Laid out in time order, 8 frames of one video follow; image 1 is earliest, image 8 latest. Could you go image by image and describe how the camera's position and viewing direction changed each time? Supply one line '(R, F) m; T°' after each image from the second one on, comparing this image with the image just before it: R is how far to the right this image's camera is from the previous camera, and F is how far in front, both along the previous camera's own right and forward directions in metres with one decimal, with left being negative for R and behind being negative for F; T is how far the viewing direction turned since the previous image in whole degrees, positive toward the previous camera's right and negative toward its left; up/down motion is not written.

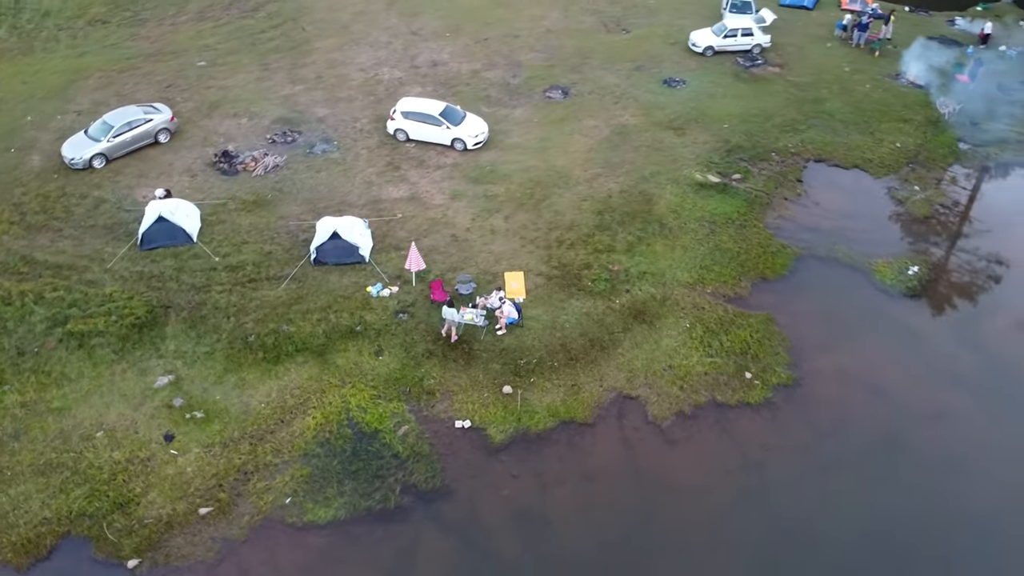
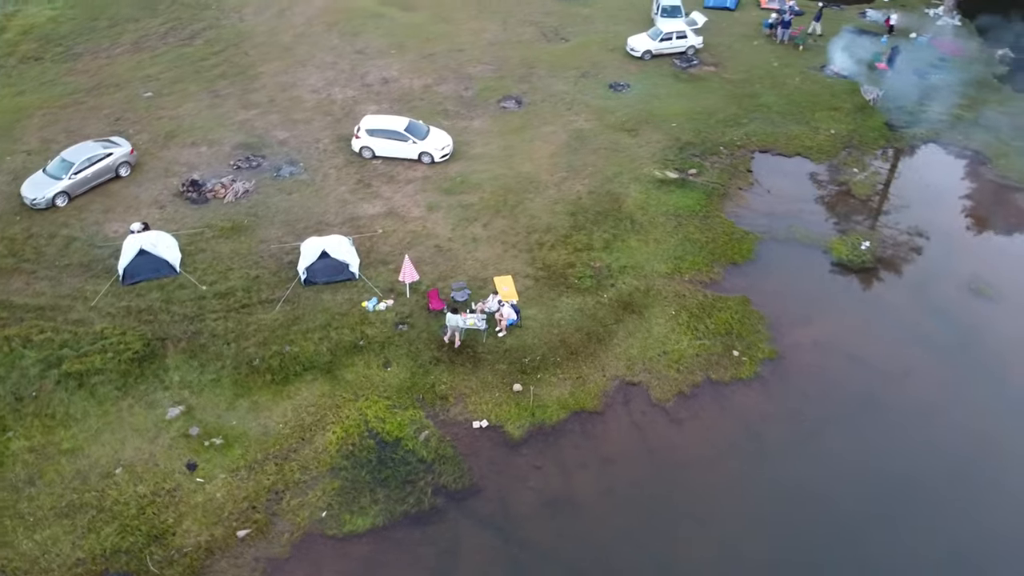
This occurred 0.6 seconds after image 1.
(-1.8, -0.7) m; +6°
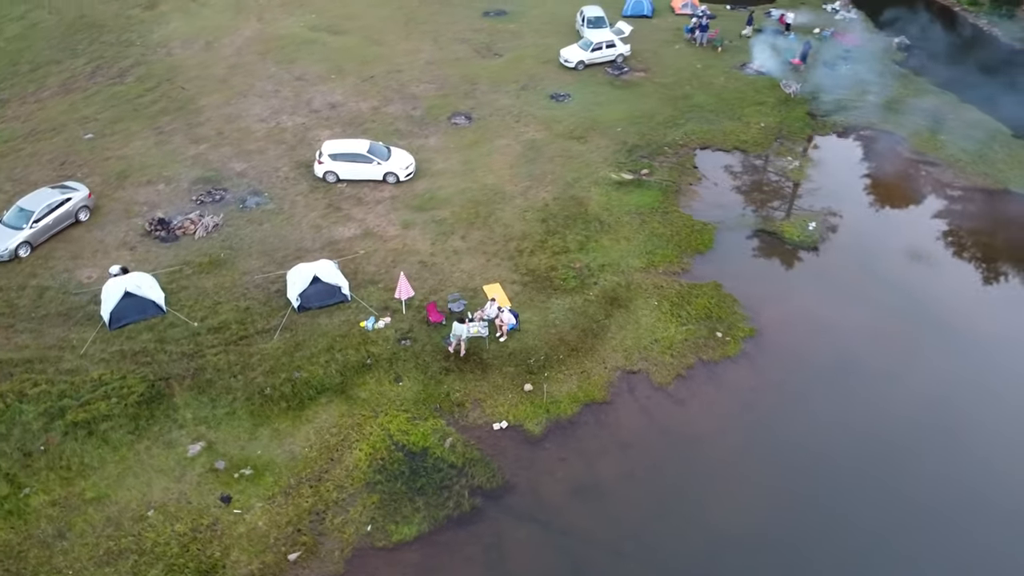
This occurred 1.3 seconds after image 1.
(-2.3, -0.8) m; +7°
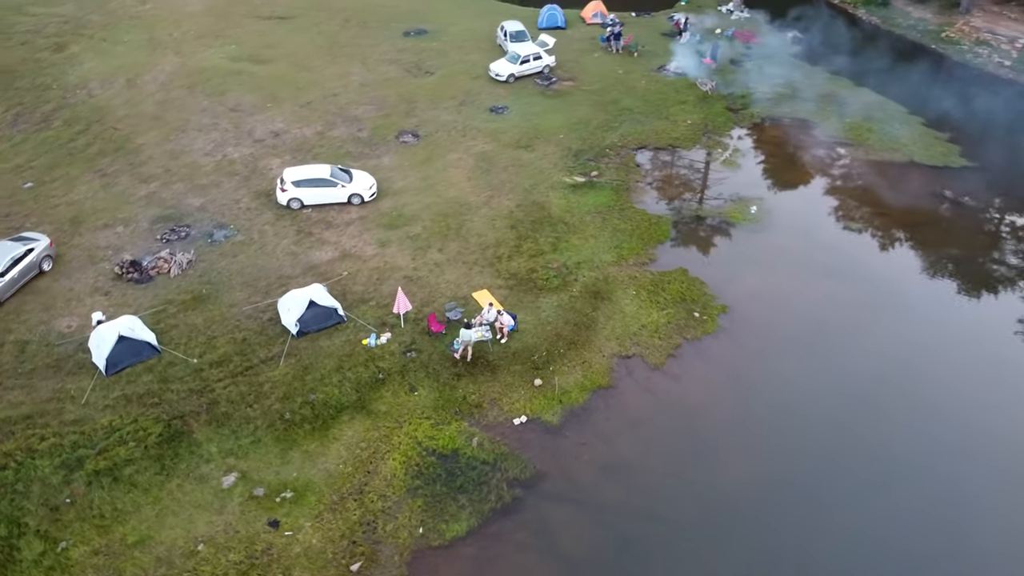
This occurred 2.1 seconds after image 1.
(-2.7, -0.9) m; +8°
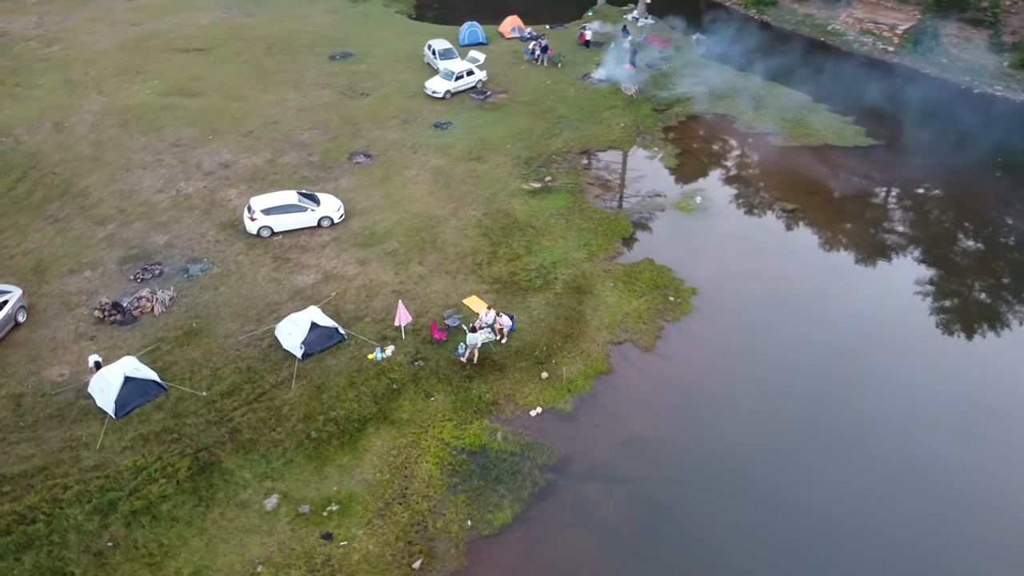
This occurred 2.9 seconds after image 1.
(-2.8, -1.0) m; +8°
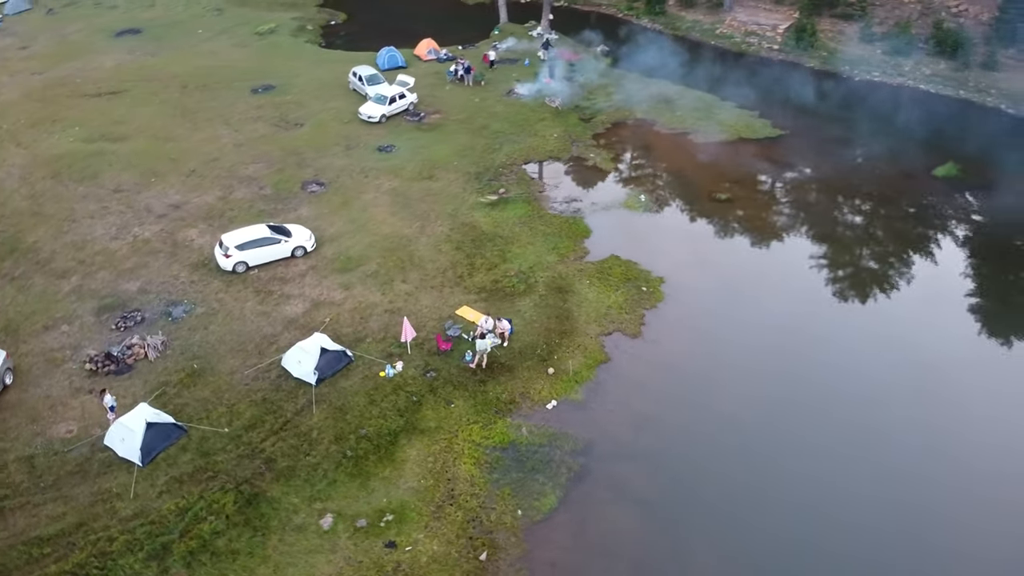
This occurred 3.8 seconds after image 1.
(-3.4, -1.1) m; +9°
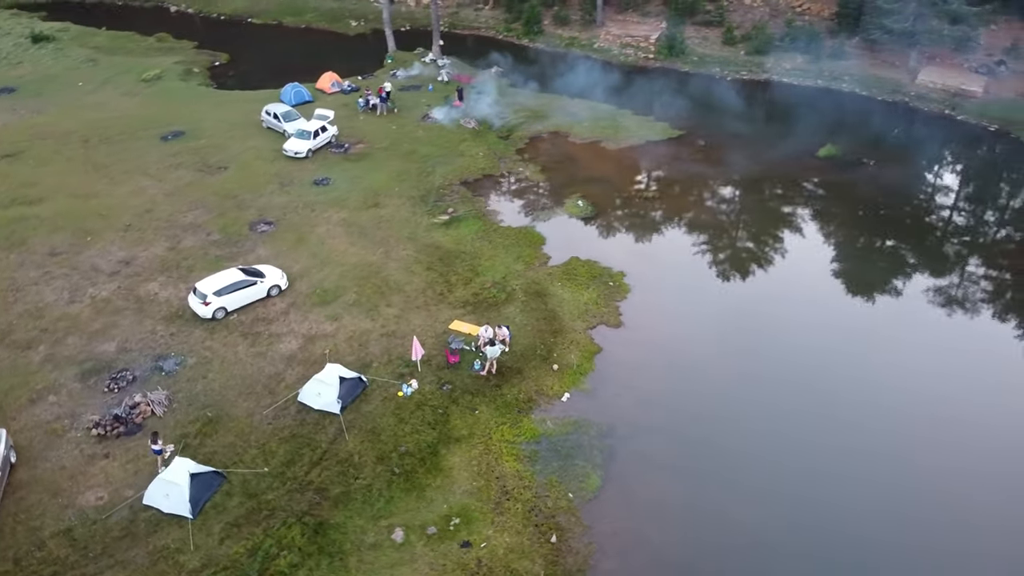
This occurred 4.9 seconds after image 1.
(-4.4, -1.2) m; +11°
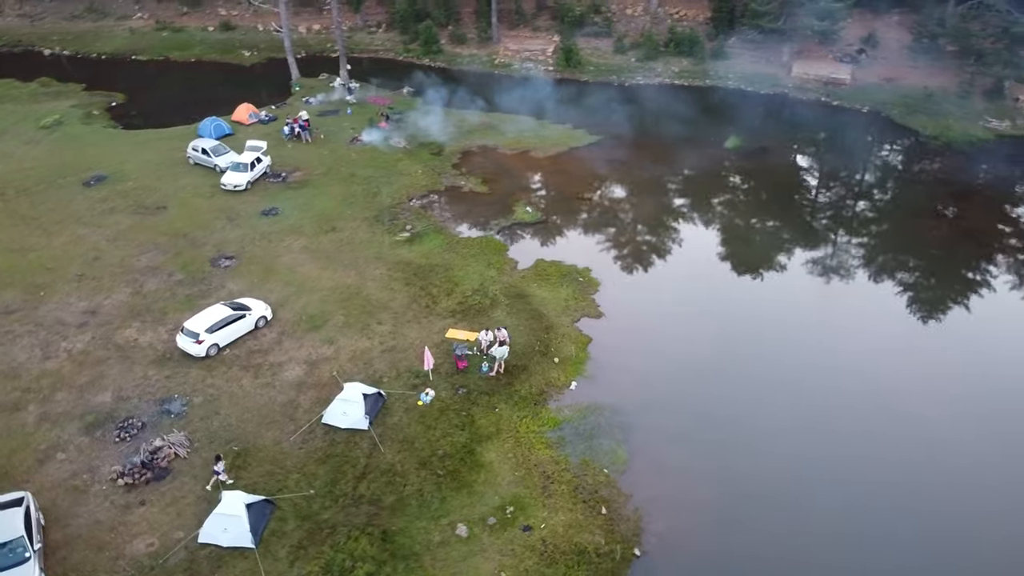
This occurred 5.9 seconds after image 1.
(-4.2, -1.1) m; +10°
